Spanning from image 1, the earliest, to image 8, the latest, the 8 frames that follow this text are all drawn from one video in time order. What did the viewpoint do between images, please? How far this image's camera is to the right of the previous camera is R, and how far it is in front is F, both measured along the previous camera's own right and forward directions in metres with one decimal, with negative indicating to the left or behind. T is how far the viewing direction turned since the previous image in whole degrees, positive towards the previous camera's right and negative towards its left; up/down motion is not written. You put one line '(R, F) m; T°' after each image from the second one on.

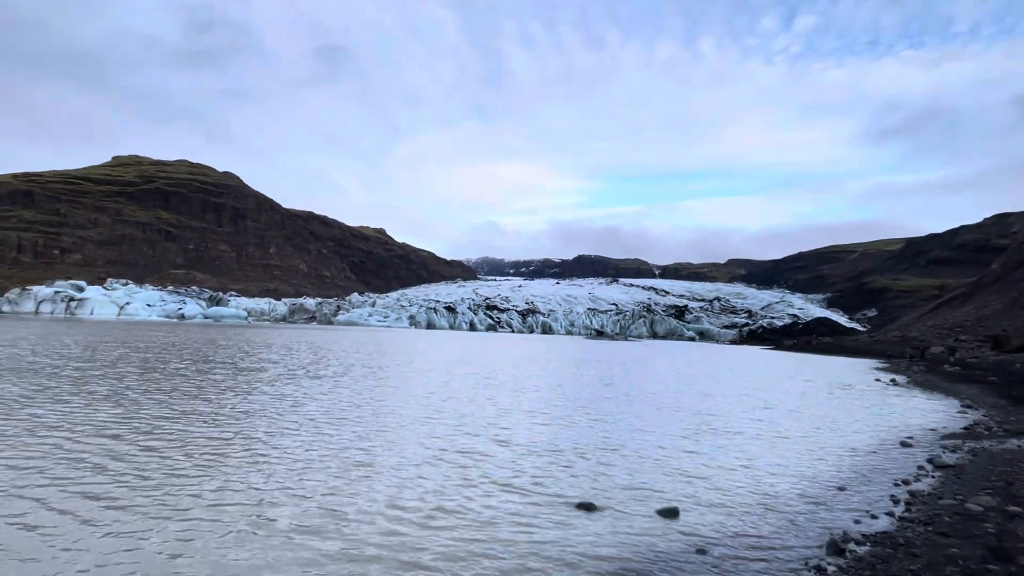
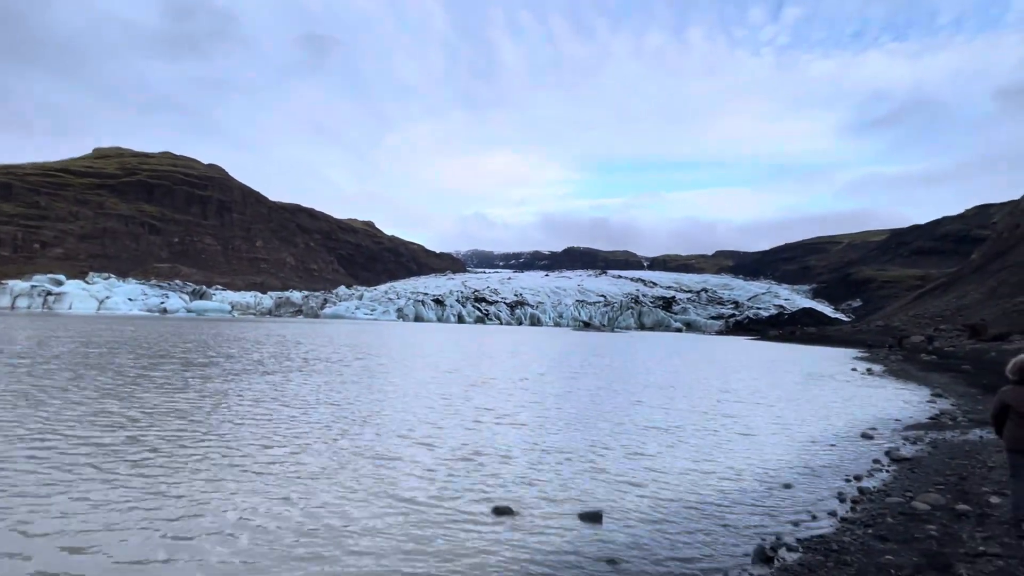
(+1.2, +0.8) m; +1°
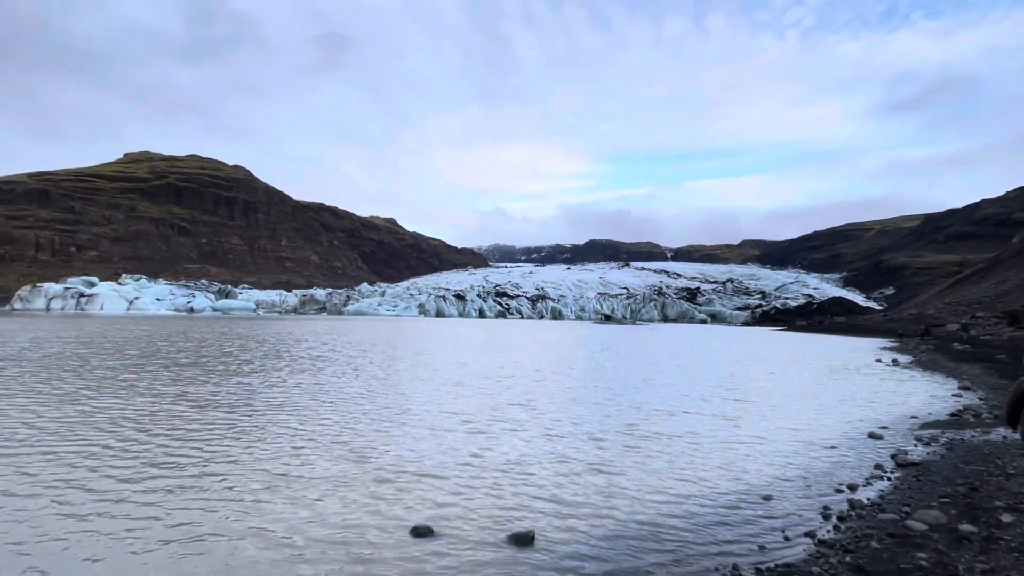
(+1.3, +1.1) m; -2°
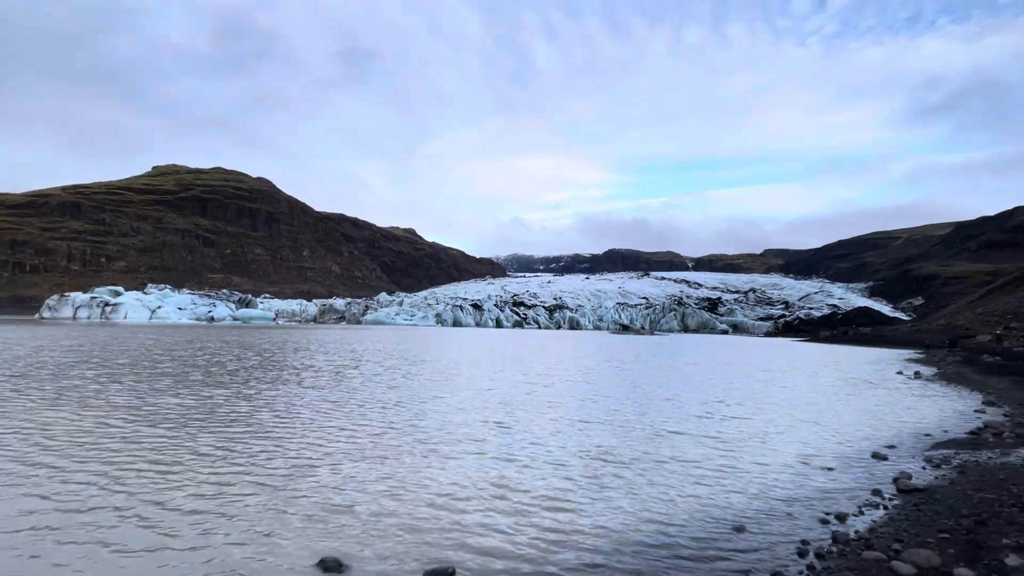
(+1.1, +0.8) m; -2°
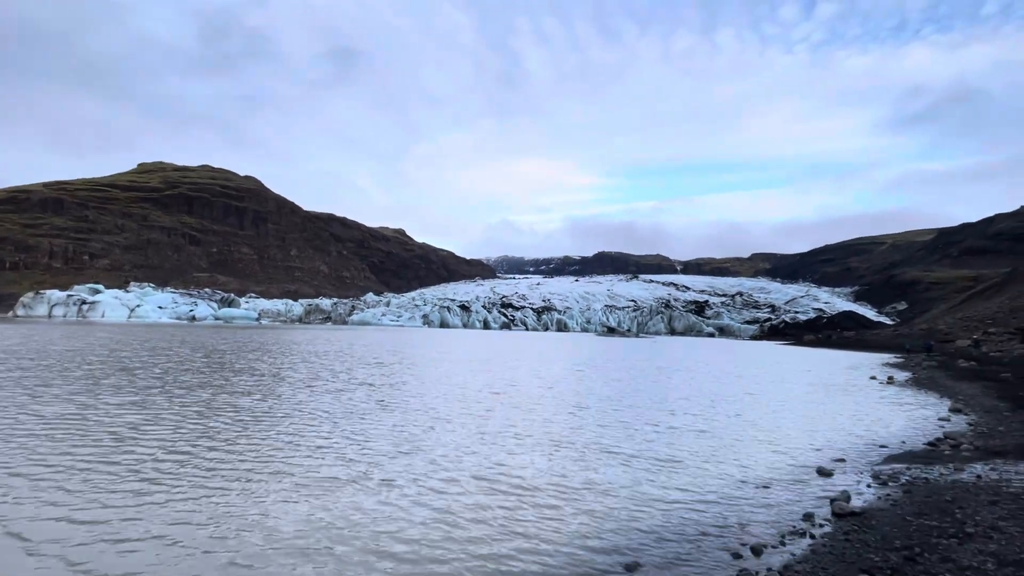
(+1.5, +1.1) m; +1°
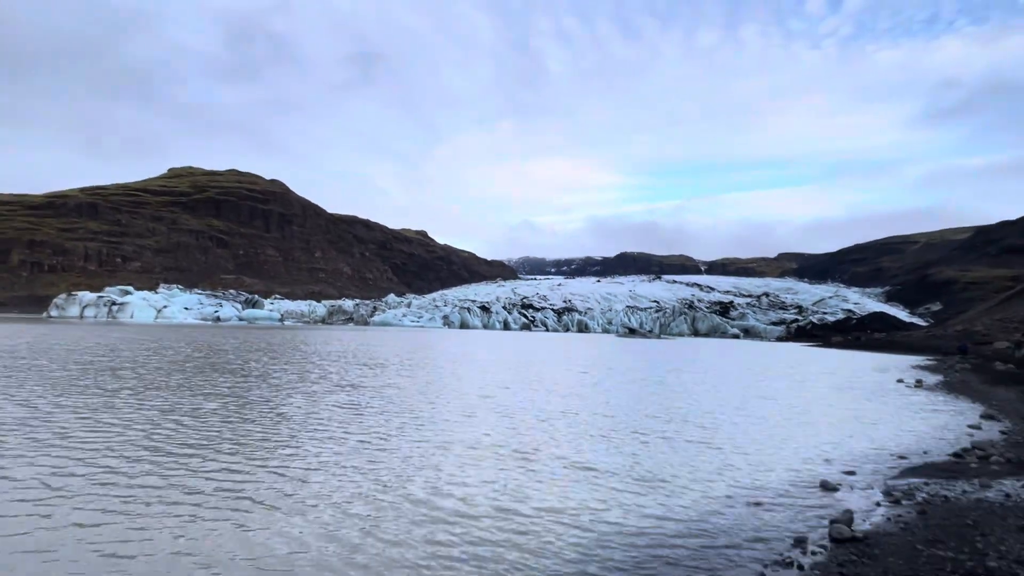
(+1.0, +1.0) m; -2°
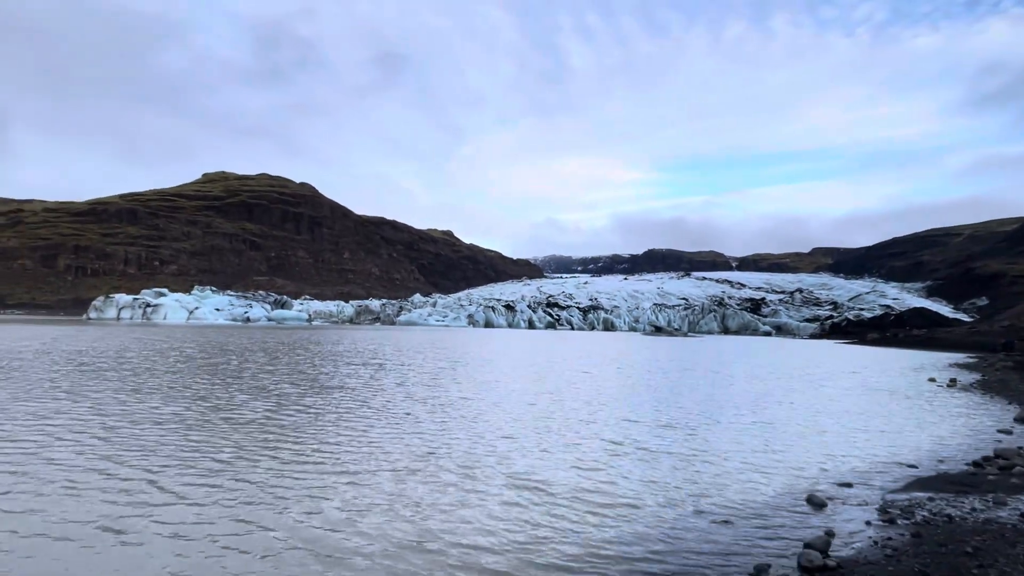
(+1.4, +0.9) m; -3°
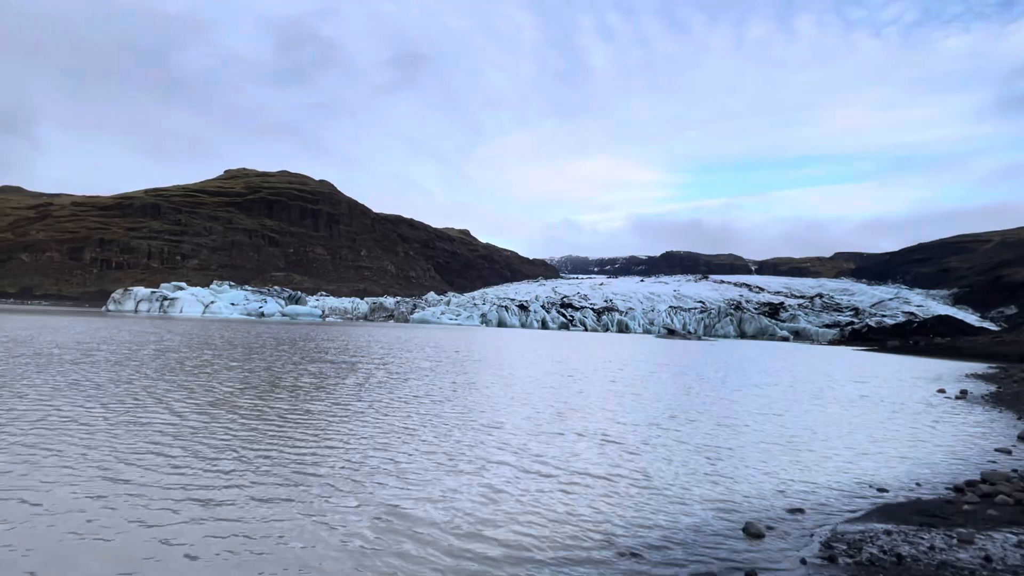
(+1.7, +1.0) m; -2°
